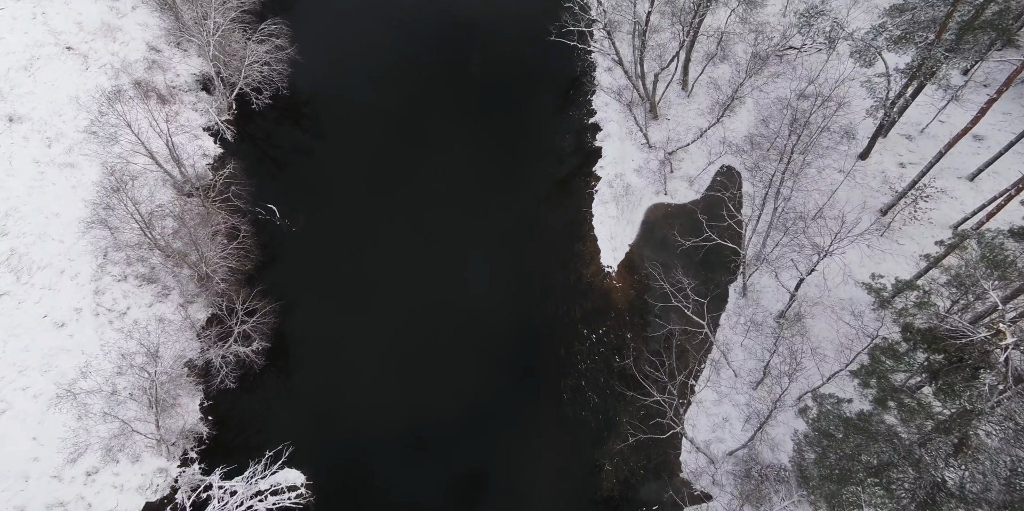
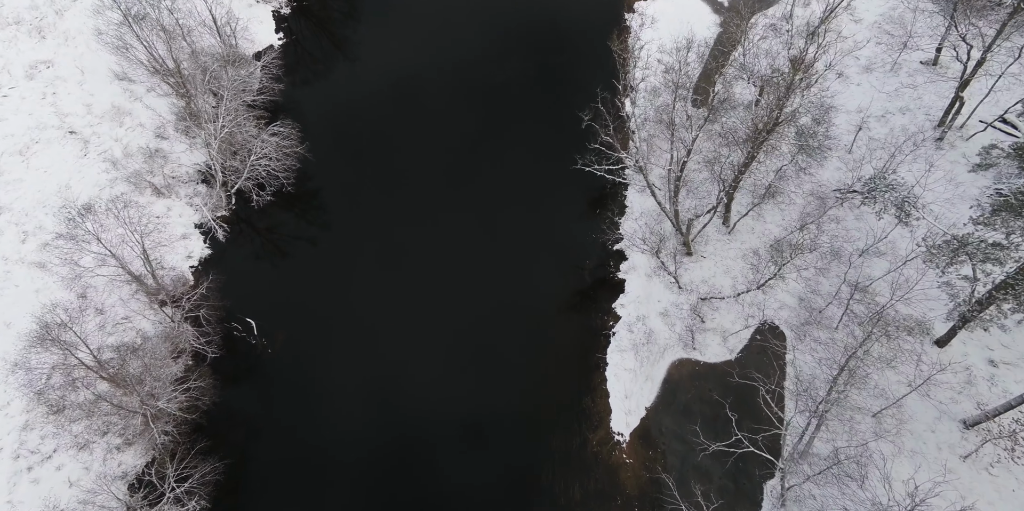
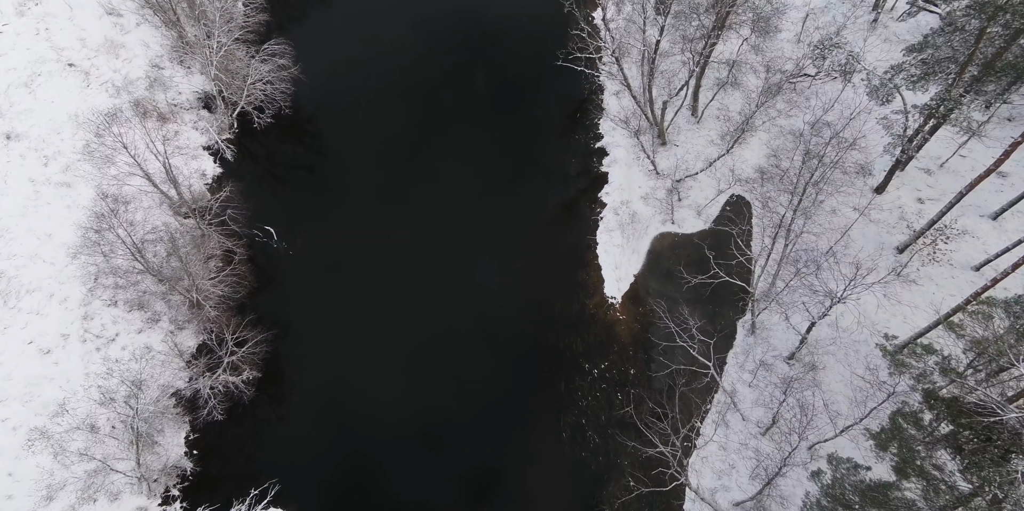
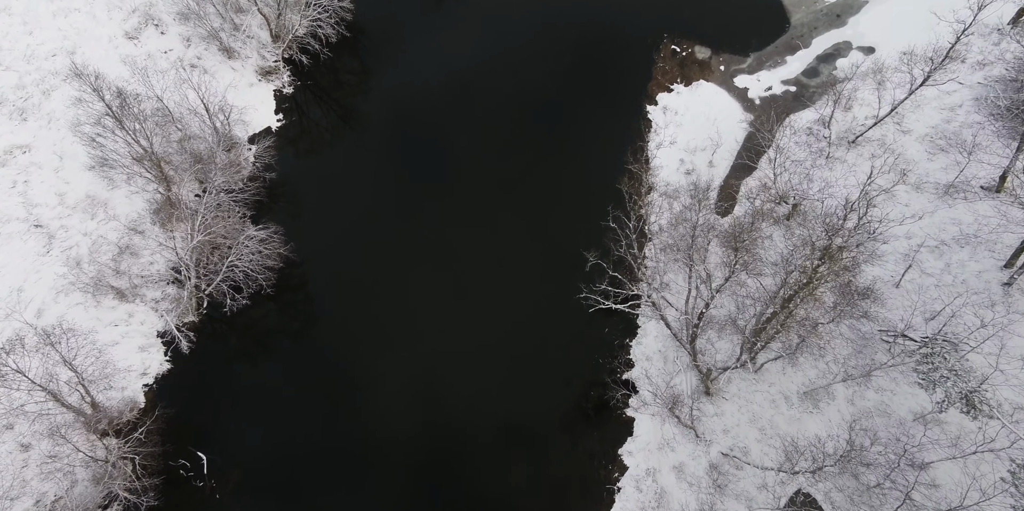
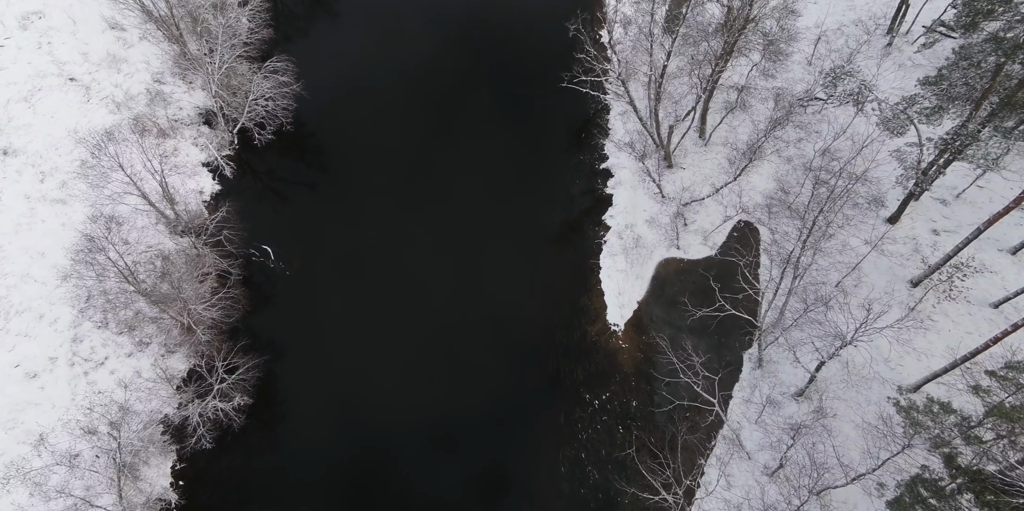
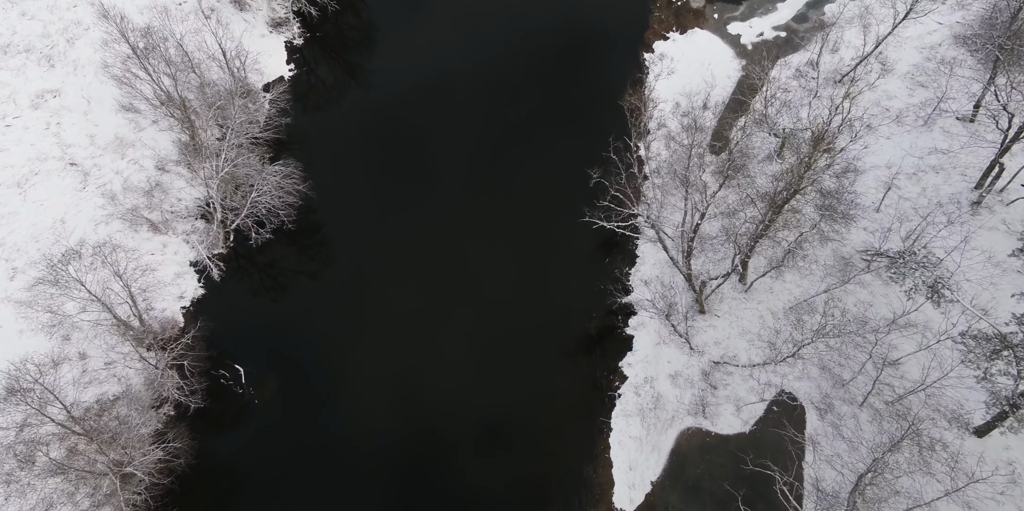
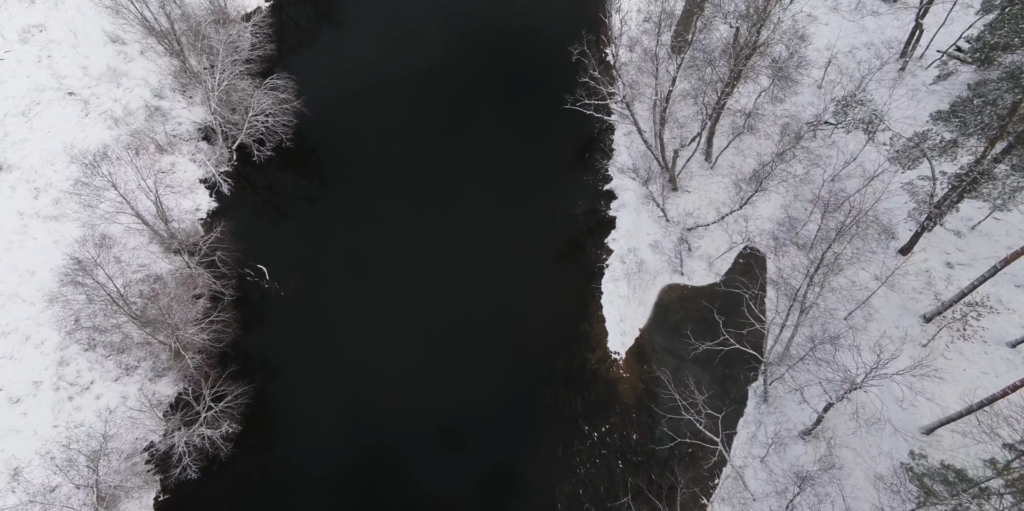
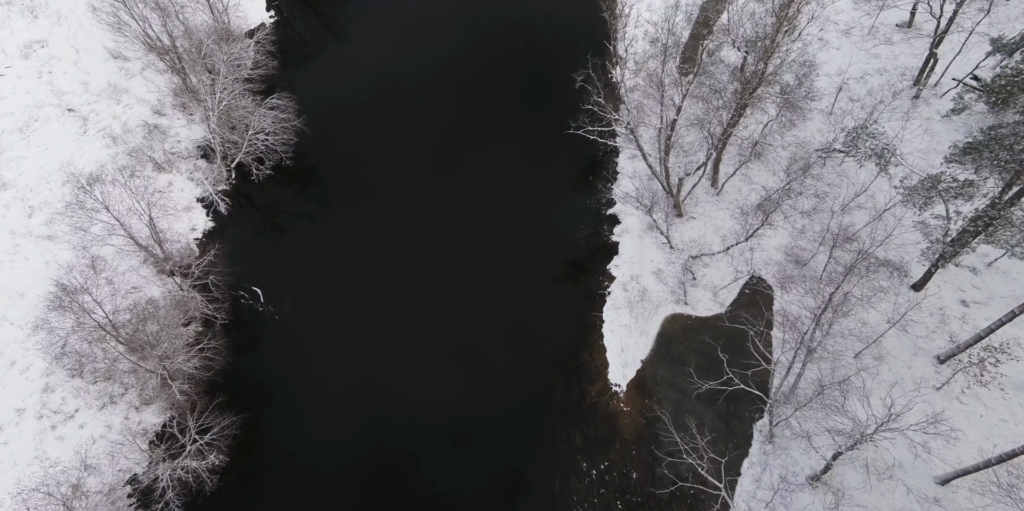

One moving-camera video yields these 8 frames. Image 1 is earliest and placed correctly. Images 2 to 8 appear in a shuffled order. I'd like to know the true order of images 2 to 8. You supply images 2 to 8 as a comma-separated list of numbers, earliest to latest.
3, 5, 7, 8, 2, 6, 4
